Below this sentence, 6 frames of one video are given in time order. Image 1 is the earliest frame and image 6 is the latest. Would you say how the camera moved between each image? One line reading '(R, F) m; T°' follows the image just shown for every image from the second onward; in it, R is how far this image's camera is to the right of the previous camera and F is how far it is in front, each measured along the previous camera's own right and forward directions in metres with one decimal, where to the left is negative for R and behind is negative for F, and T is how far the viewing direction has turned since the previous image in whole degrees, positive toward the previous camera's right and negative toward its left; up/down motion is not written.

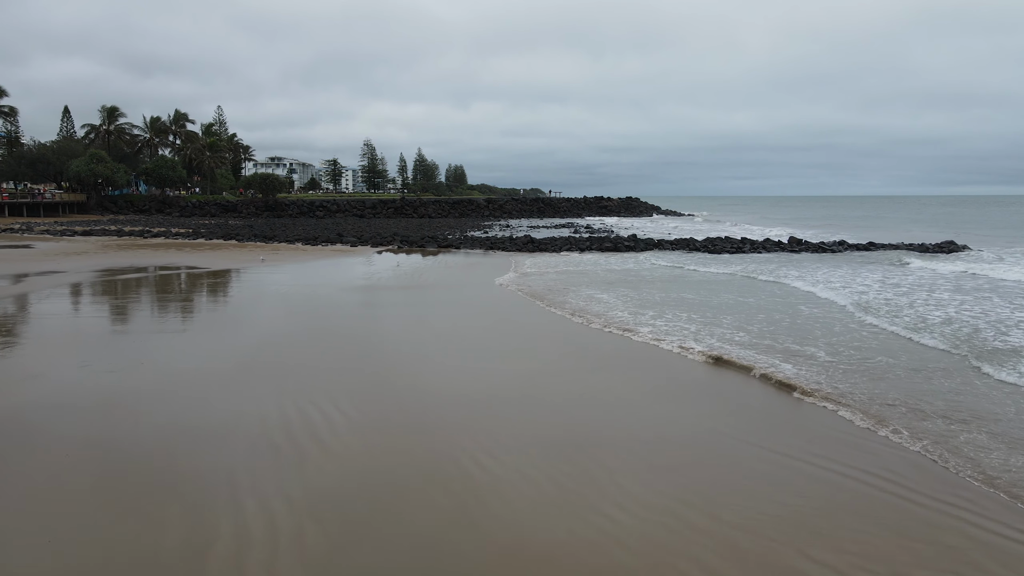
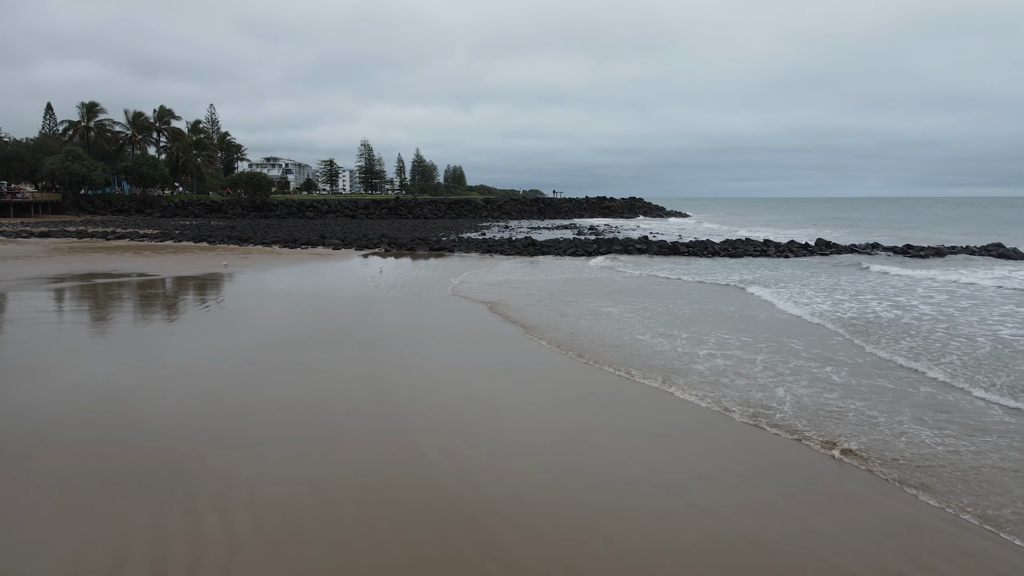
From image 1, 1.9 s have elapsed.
(0.0, +2.2) m; 0°
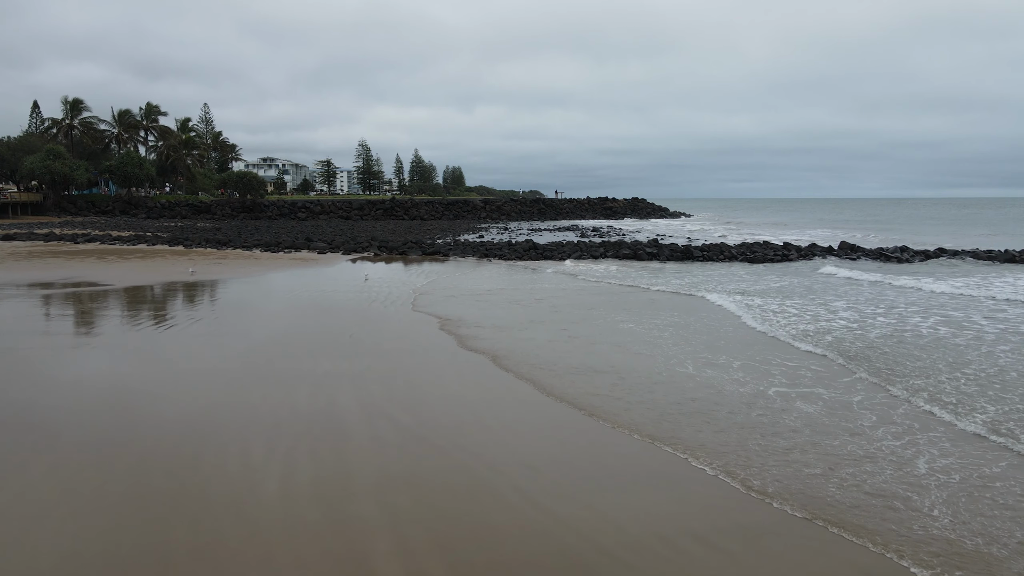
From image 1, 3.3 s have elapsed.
(0.0, +1.6) m; 0°
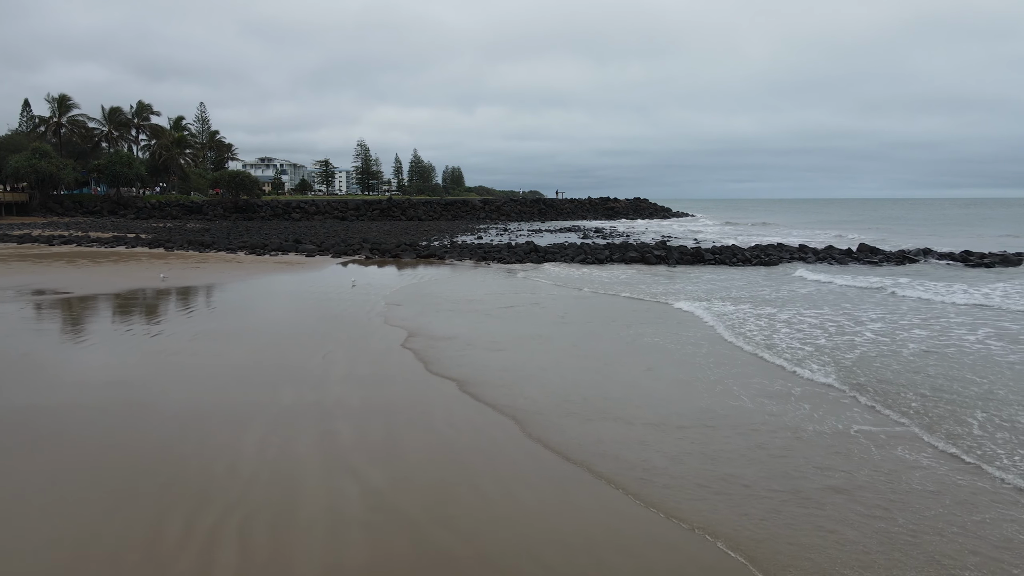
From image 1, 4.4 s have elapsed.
(0.0, +1.1) m; 0°
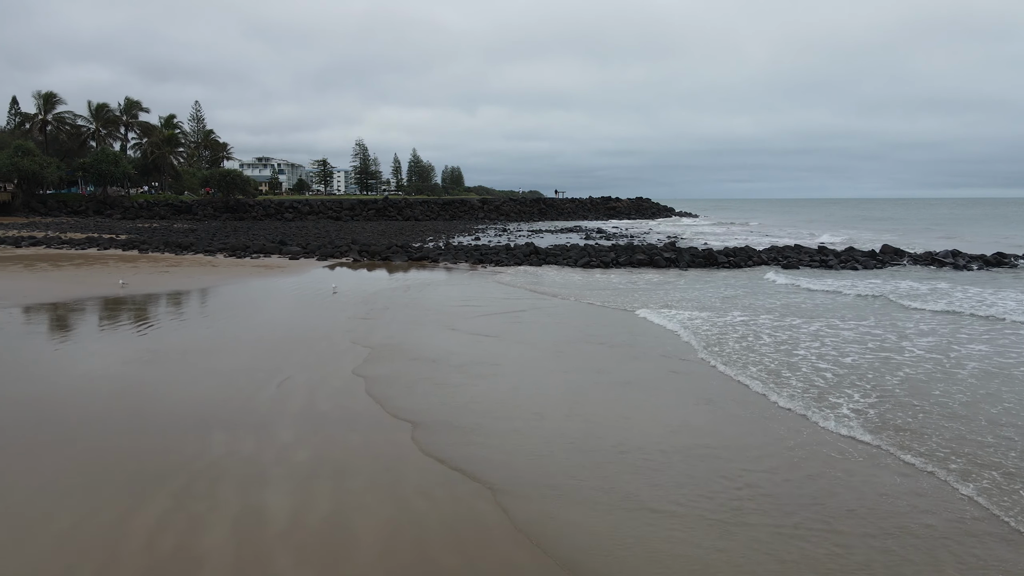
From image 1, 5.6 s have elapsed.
(0.0, +1.3) m; 0°
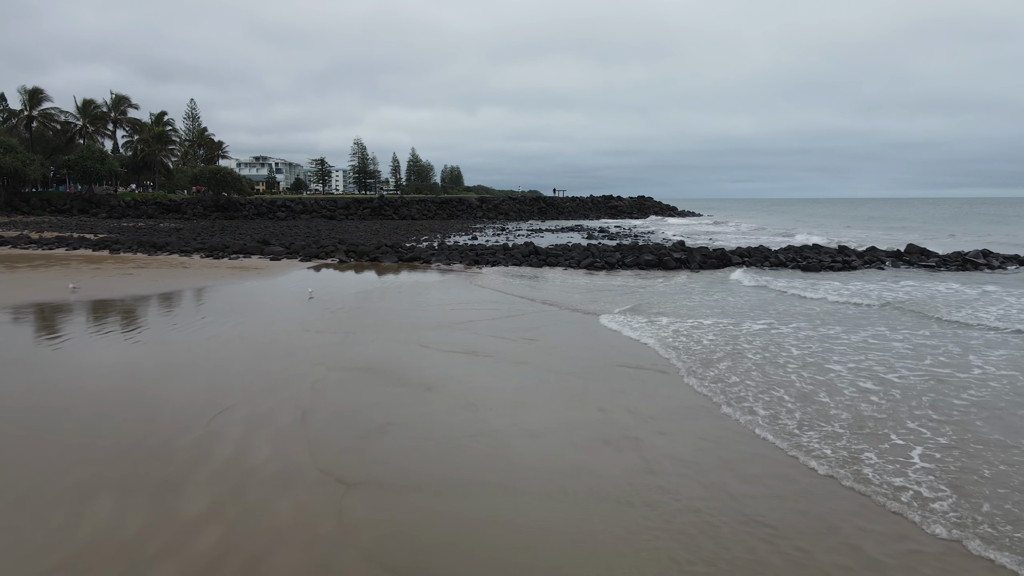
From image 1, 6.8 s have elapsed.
(+0.1, +1.3) m; 0°
